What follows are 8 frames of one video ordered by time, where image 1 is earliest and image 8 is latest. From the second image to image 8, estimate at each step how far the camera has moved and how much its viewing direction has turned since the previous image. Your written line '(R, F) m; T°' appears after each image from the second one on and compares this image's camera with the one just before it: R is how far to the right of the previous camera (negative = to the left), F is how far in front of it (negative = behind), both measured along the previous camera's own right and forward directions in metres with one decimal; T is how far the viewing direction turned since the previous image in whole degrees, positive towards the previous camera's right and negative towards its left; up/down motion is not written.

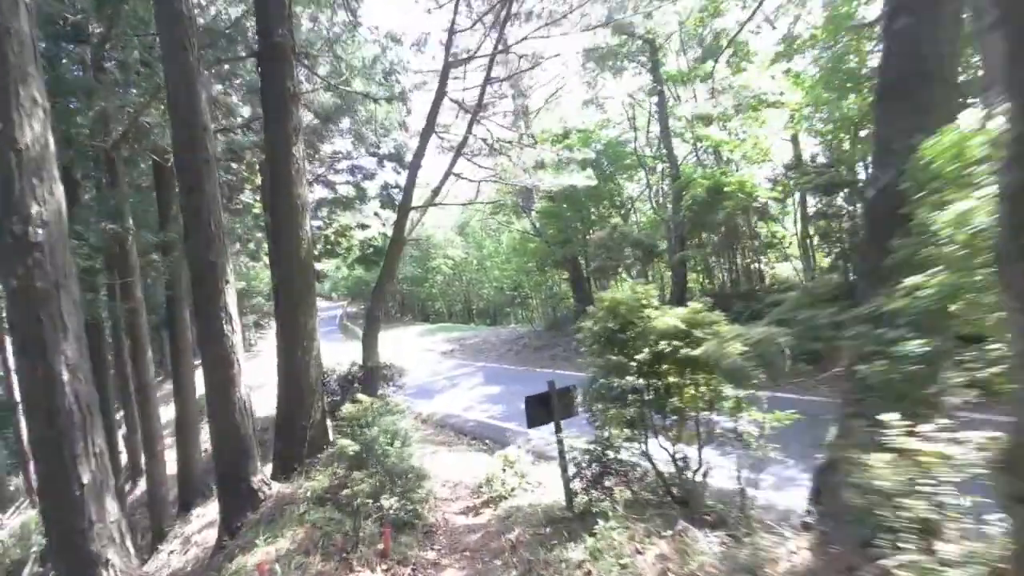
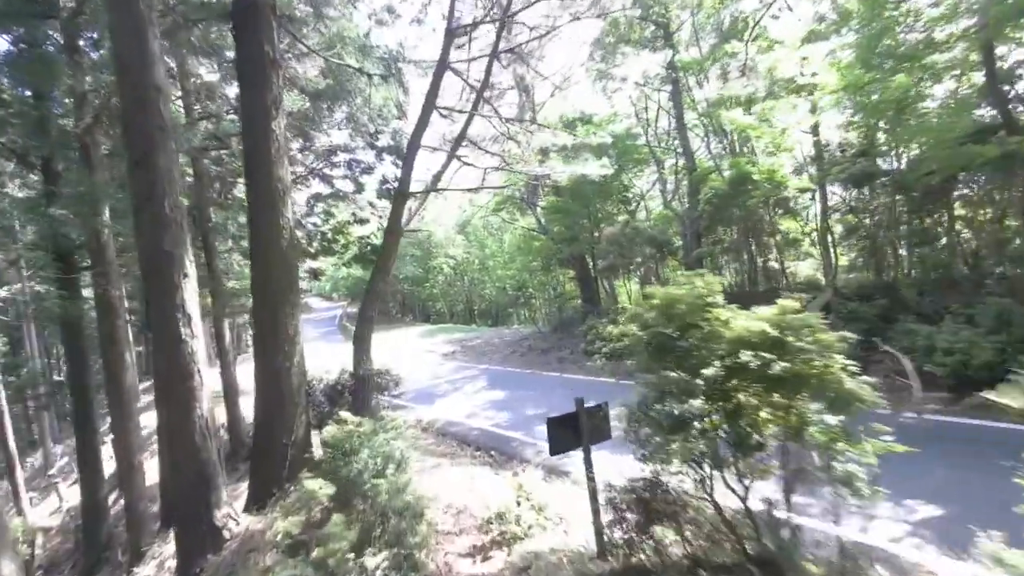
(-0.1, +0.9) m; 0°
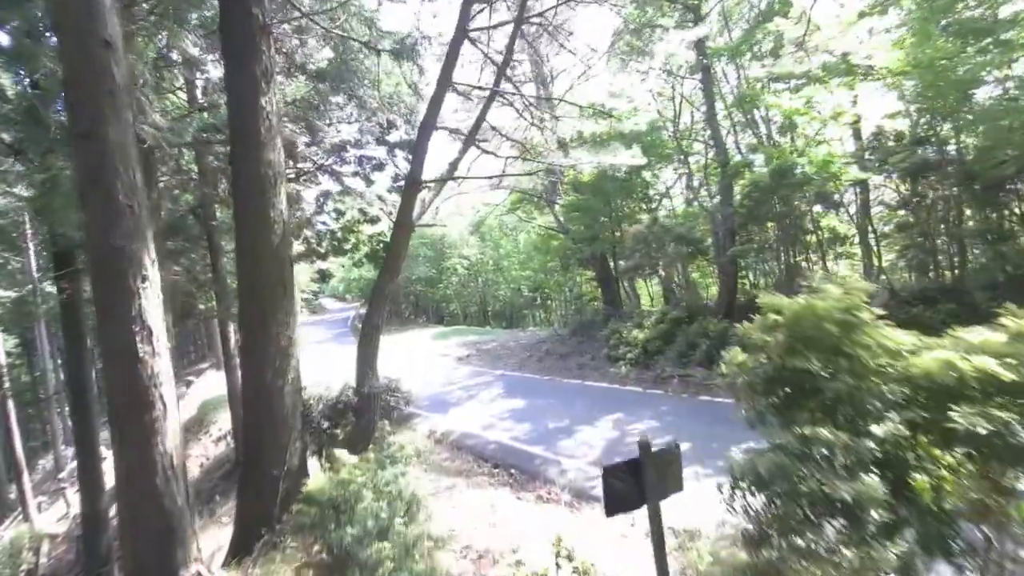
(-0.2, +0.9) m; -1°
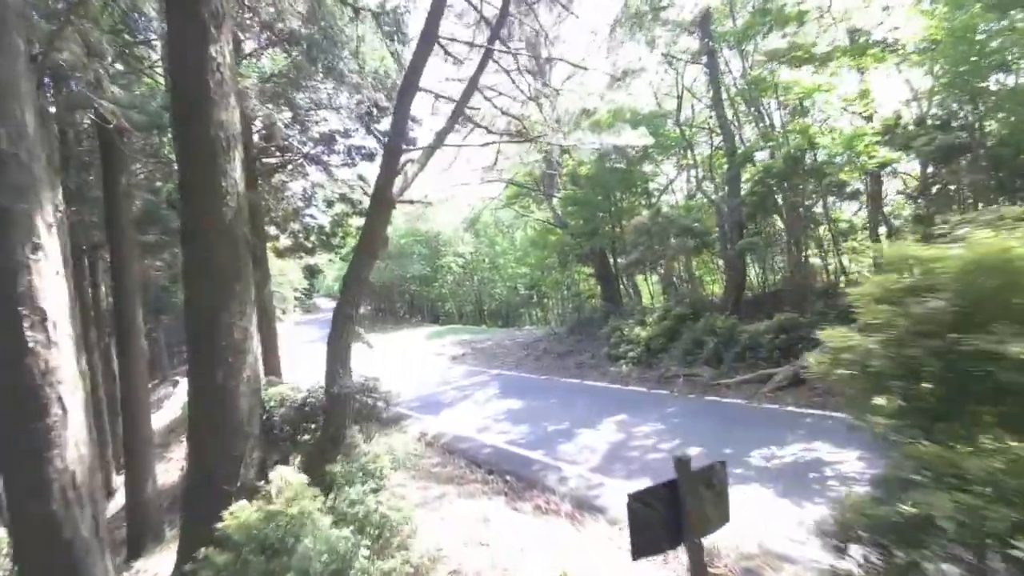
(0.0, +0.7) m; 0°
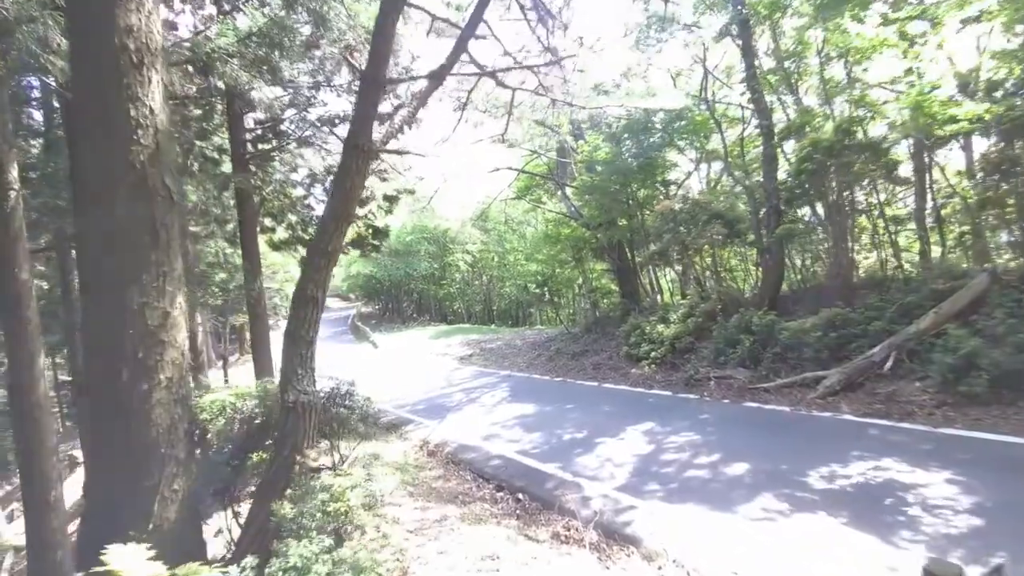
(-0.1, +1.1) m; -1°
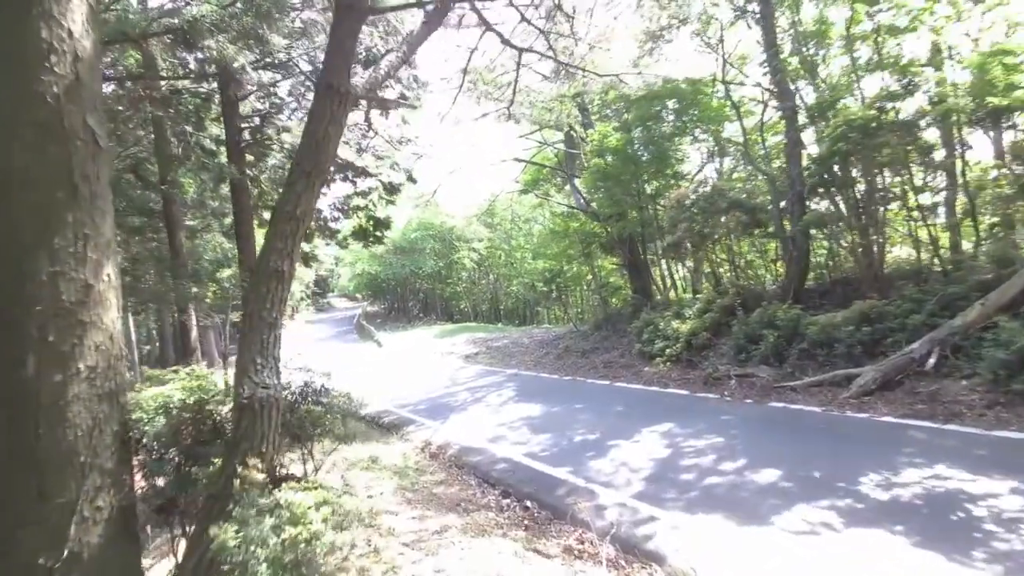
(0.0, +0.6) m; -1°
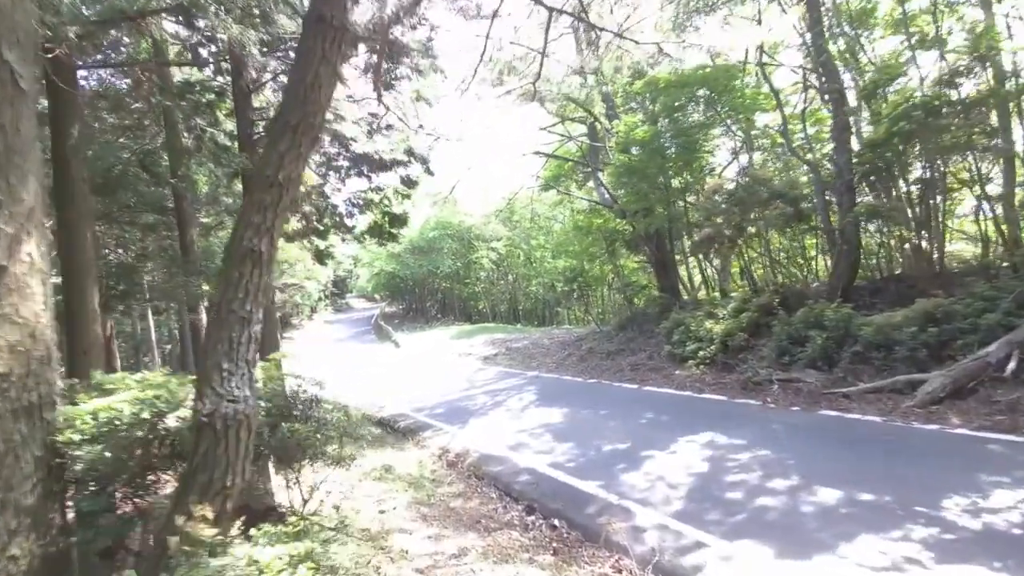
(-0.1, +0.6) m; -2°
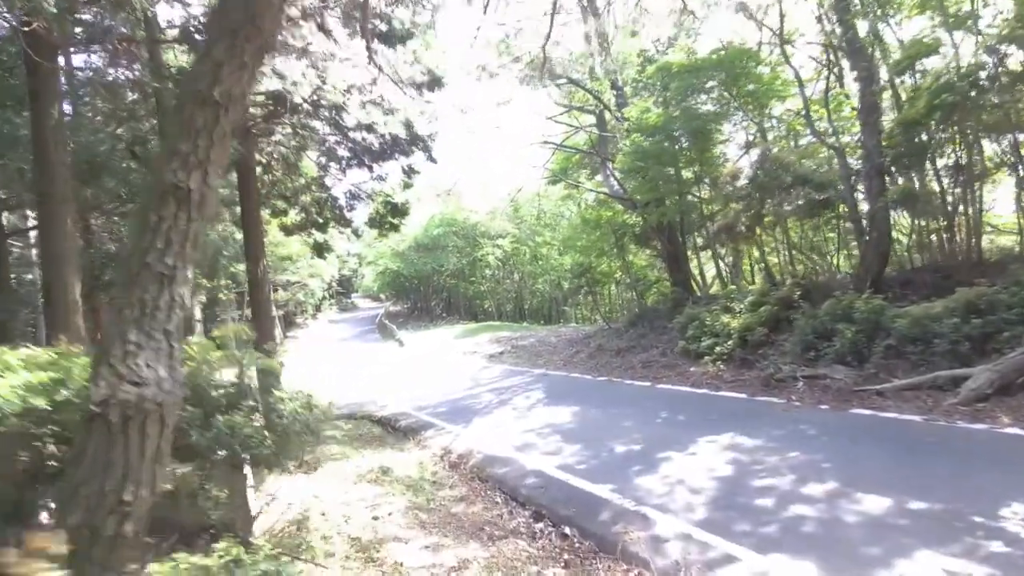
(0.0, +0.5) m; -1°
